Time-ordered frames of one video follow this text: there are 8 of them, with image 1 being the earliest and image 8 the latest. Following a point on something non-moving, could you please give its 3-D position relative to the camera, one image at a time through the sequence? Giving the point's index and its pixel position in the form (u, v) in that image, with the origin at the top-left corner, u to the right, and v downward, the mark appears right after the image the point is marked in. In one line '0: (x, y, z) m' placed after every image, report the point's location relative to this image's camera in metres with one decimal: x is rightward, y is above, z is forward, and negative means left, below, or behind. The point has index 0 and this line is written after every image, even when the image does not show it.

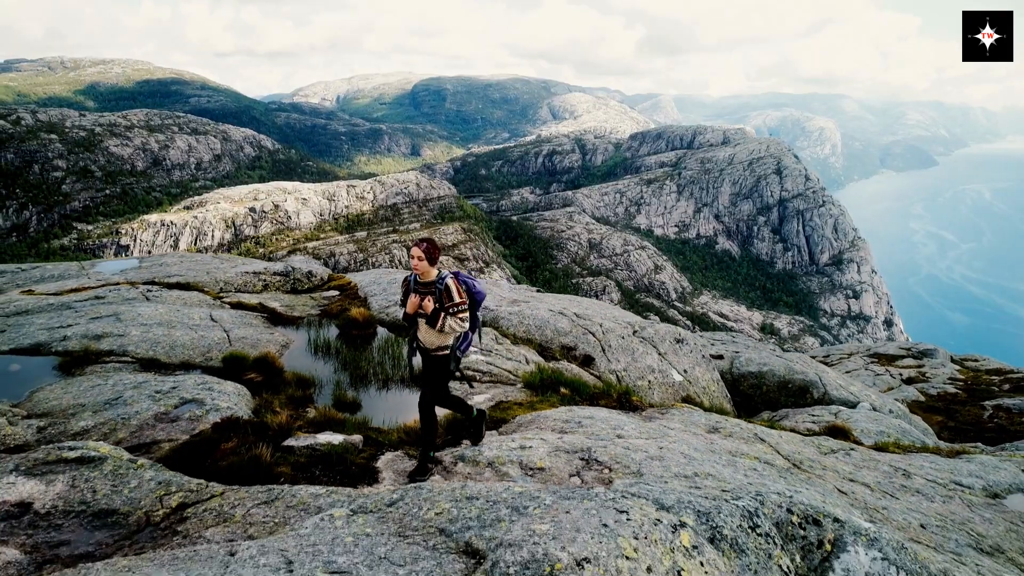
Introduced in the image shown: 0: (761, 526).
0: (+3.2, -3.0, +9.9) m
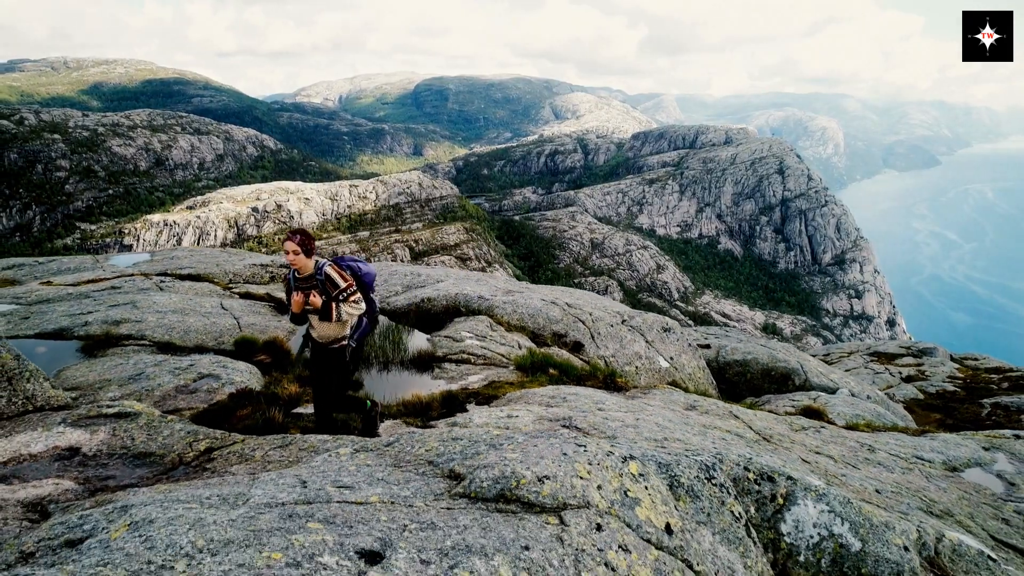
0: (+3.0, -2.7, +11.1) m
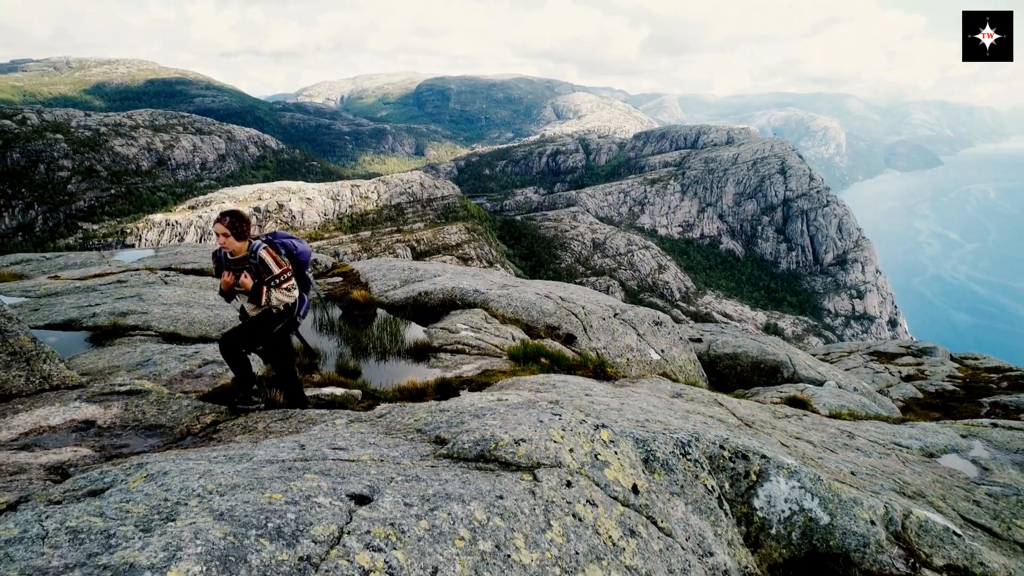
0: (+2.8, -2.5, +11.8) m
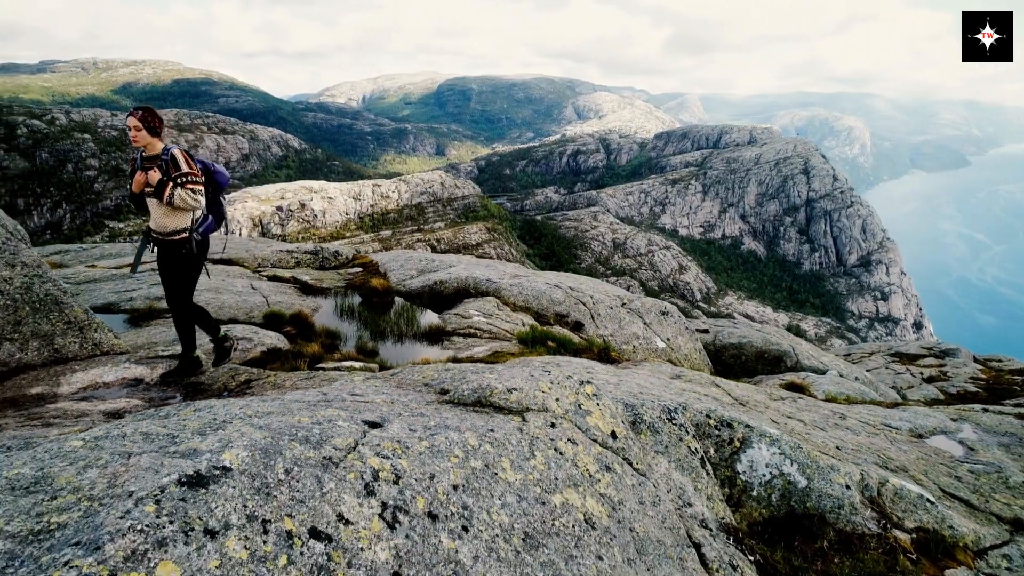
0: (+2.8, -2.2, +12.9) m
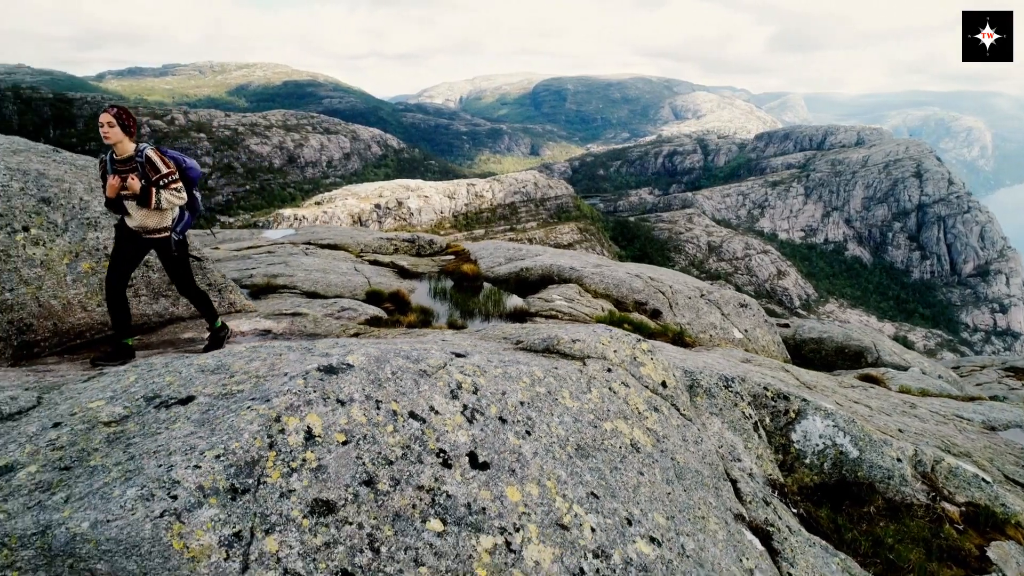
0: (+4.1, -1.8, +14.1) m
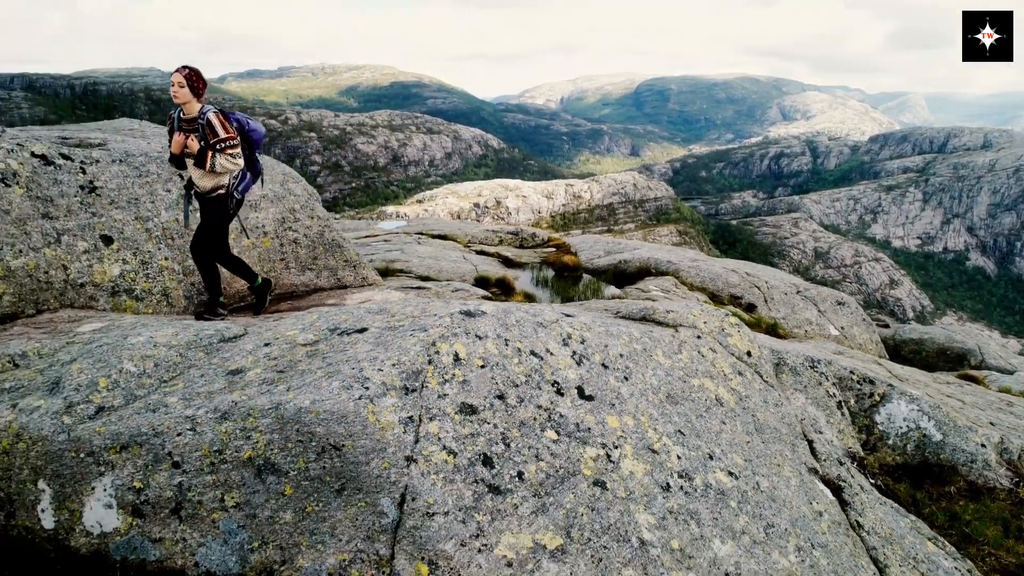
0: (+6.1, -1.6, +15.1) m
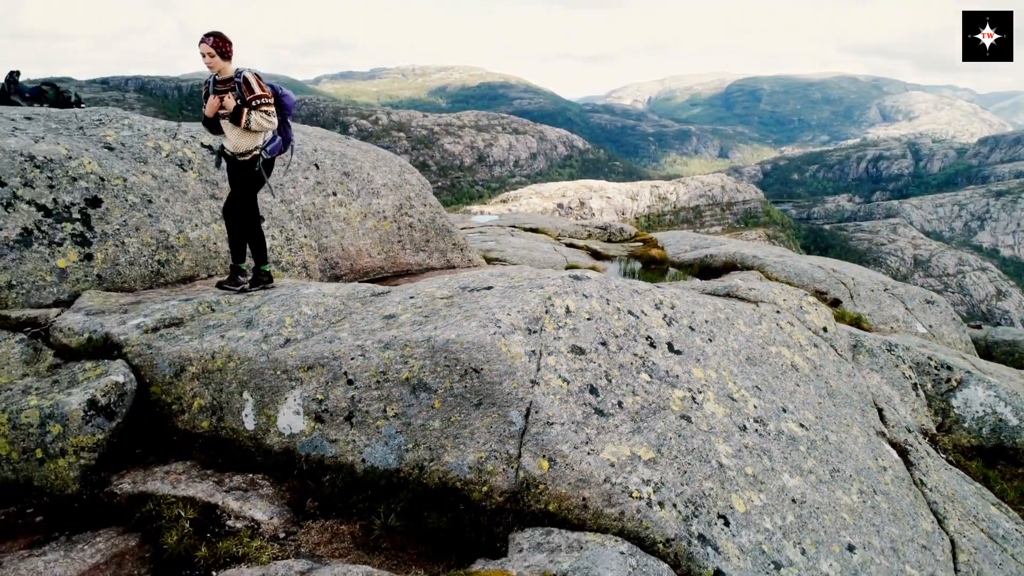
0: (+8.0, -1.3, +15.9) m
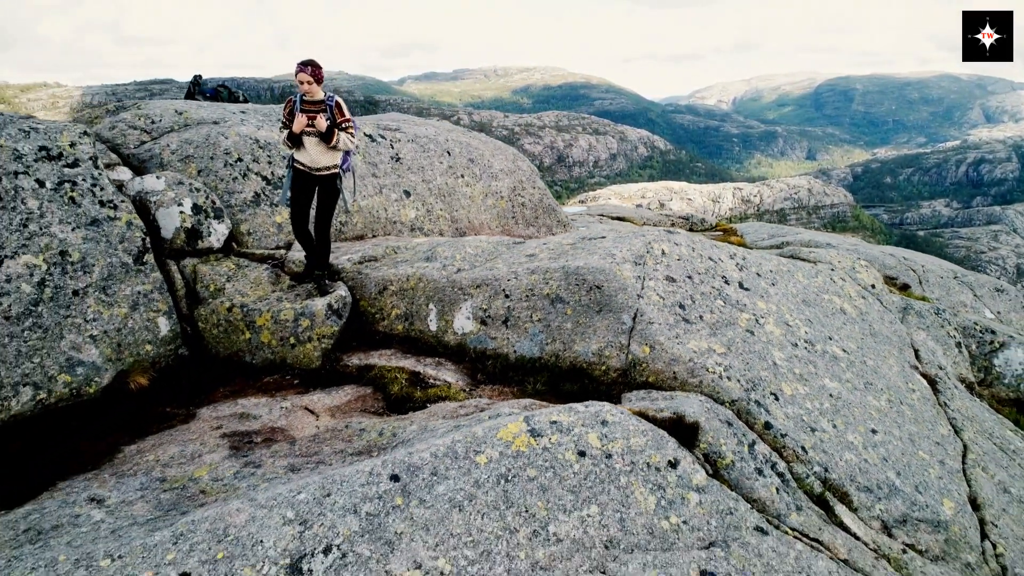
0: (+10.4, -0.7, +18.4) m
